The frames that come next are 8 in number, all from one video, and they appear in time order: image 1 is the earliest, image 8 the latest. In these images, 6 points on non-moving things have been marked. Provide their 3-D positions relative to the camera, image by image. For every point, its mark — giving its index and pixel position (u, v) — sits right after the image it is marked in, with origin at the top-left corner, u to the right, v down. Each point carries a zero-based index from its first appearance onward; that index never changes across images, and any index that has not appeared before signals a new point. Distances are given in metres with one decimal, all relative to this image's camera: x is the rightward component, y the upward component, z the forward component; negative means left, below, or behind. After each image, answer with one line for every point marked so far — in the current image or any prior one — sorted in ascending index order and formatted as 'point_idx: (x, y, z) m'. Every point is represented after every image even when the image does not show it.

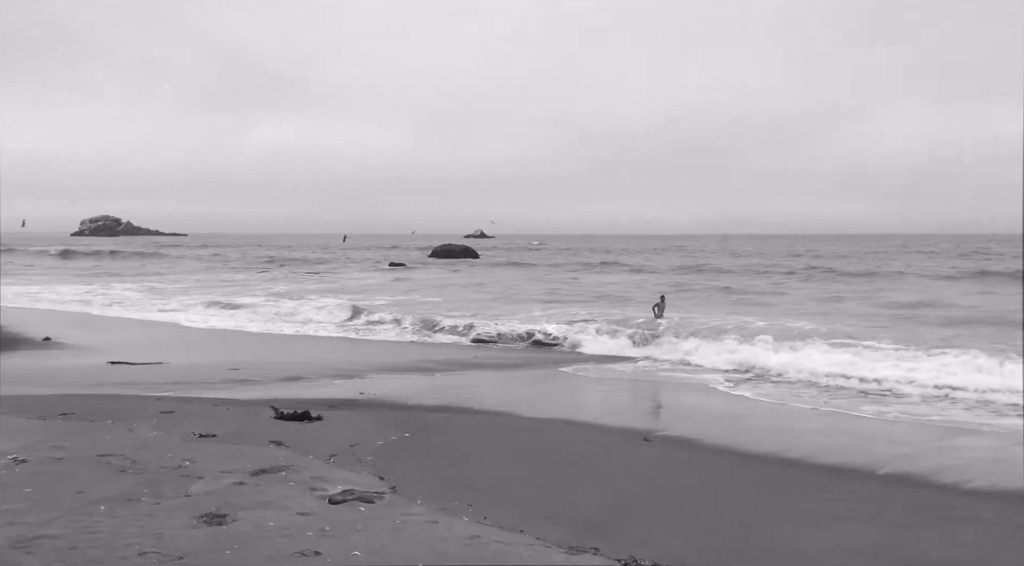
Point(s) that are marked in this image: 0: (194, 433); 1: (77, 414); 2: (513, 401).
0: (-3.8, -1.7, +11.5) m
1: (-5.4, -1.6, +12.3) m
2: (-0.1, -1.6, +14.0) m
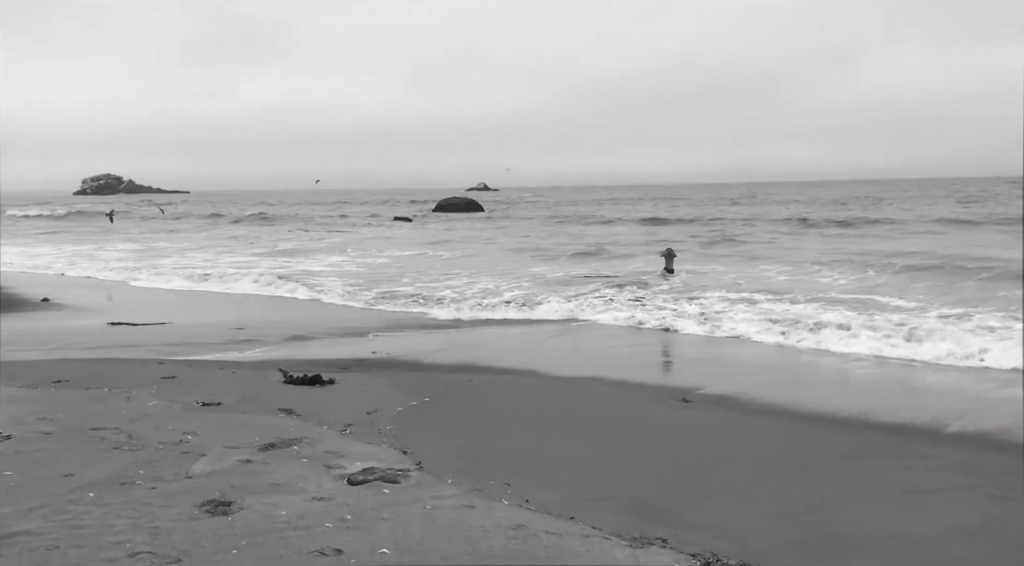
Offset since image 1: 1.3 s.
0: (-3.4, -1.3, +10.6) m
1: (-5.1, -1.1, +11.4) m
2: (+0.2, -0.9, +13.1) m
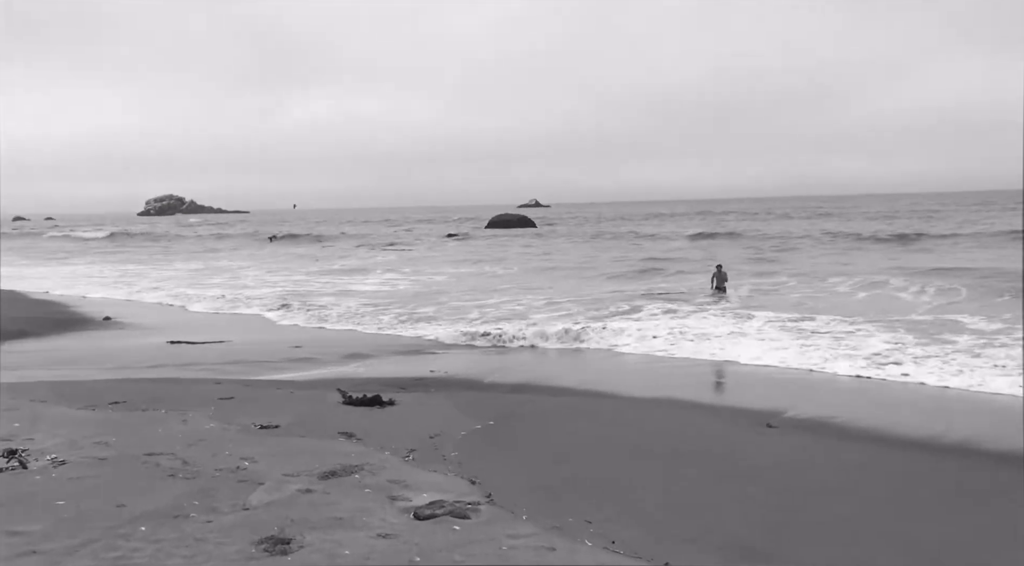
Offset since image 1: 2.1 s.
0: (-2.7, -1.4, +10.2) m
1: (-4.3, -1.3, +11.0) m
2: (+1.1, -1.1, +12.4) m
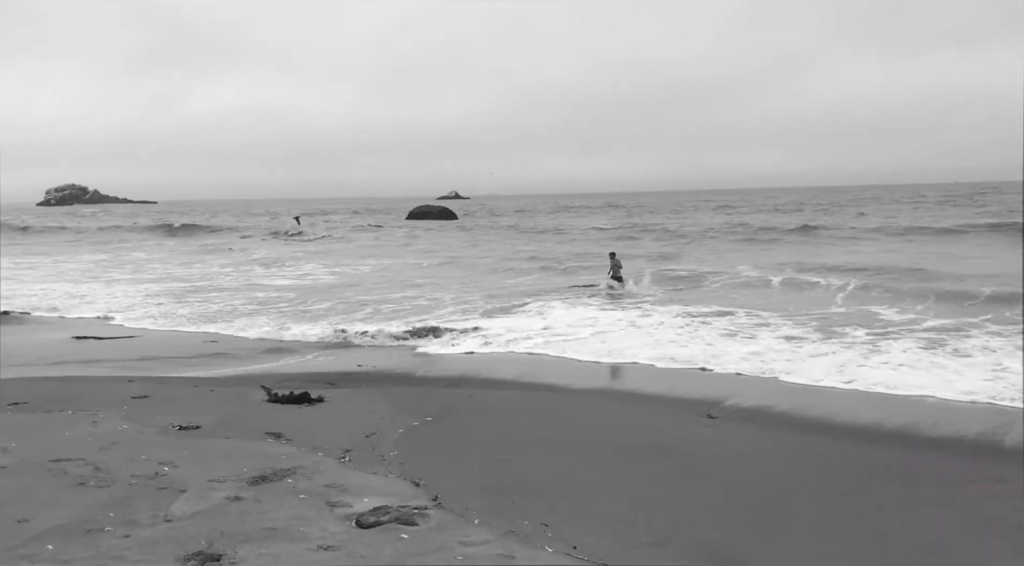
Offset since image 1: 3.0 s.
0: (-3.3, -1.4, +9.4) m
1: (-5.0, -1.2, +10.1) m
2: (+0.3, -1.0, +12.0) m
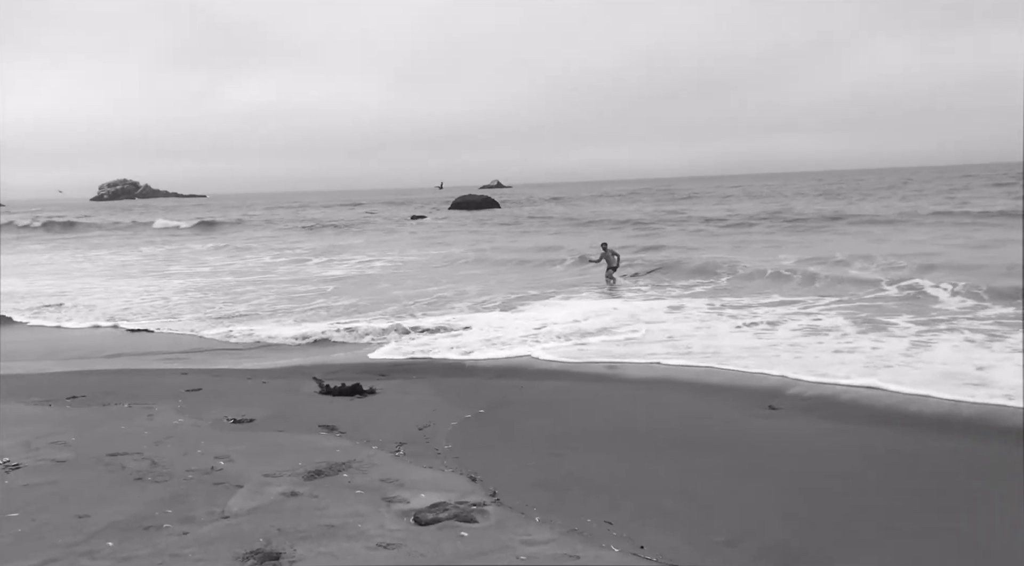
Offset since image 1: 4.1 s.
0: (-2.7, -1.3, +9.4) m
1: (-4.4, -1.2, +10.2) m
2: (+1.0, -0.9, +11.8) m
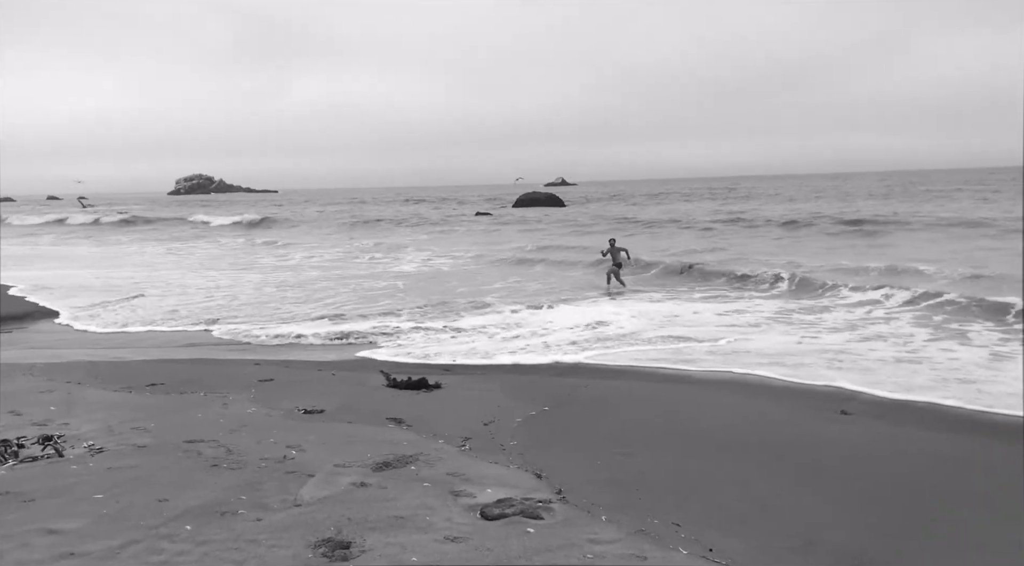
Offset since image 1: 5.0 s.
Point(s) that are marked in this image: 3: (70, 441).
0: (-2.1, -1.2, +9.6) m
1: (-3.7, -1.1, +10.5) m
2: (+1.7, -0.9, +11.8) m
3: (-3.6, -1.3, +8.0) m
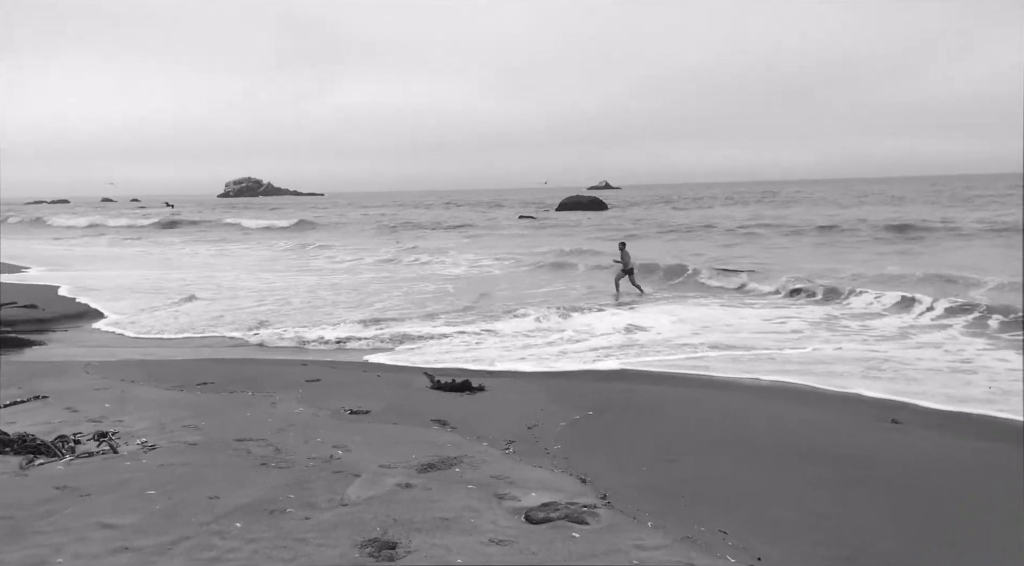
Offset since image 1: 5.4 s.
0: (-1.7, -1.2, +9.7) m
1: (-3.2, -1.1, +10.7) m
2: (+2.3, -0.9, +11.7) m
3: (-3.3, -1.3, +8.2) m
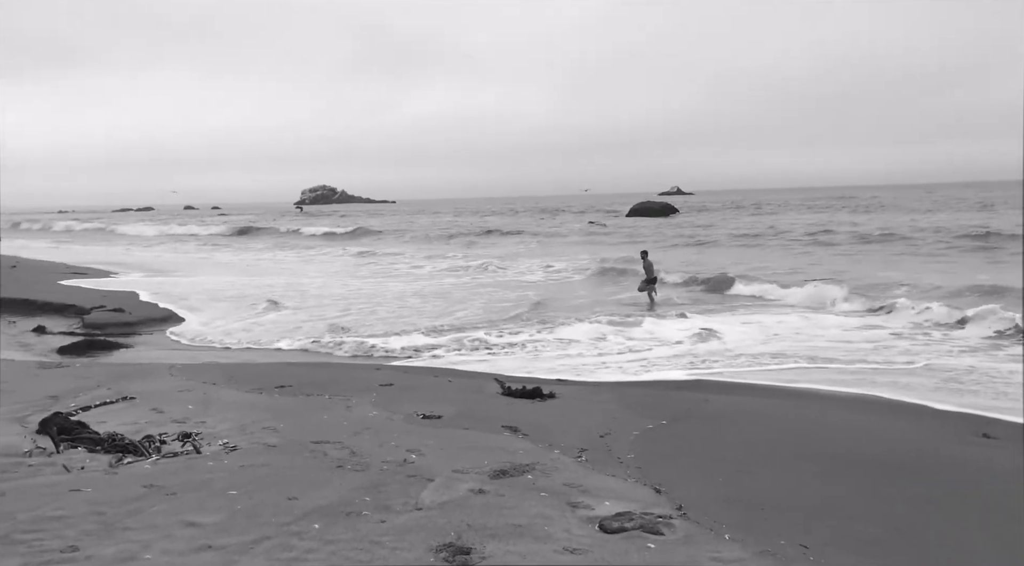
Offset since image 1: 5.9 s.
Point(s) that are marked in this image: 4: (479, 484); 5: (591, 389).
0: (-1.0, -1.3, +9.8) m
1: (-2.4, -1.2, +10.9) m
2: (+3.1, -1.0, +11.6) m
3: (-2.6, -1.3, +8.4) m
4: (-0.2, -1.5, +7.4) m
5: (+0.9, -1.2, +11.0) m
